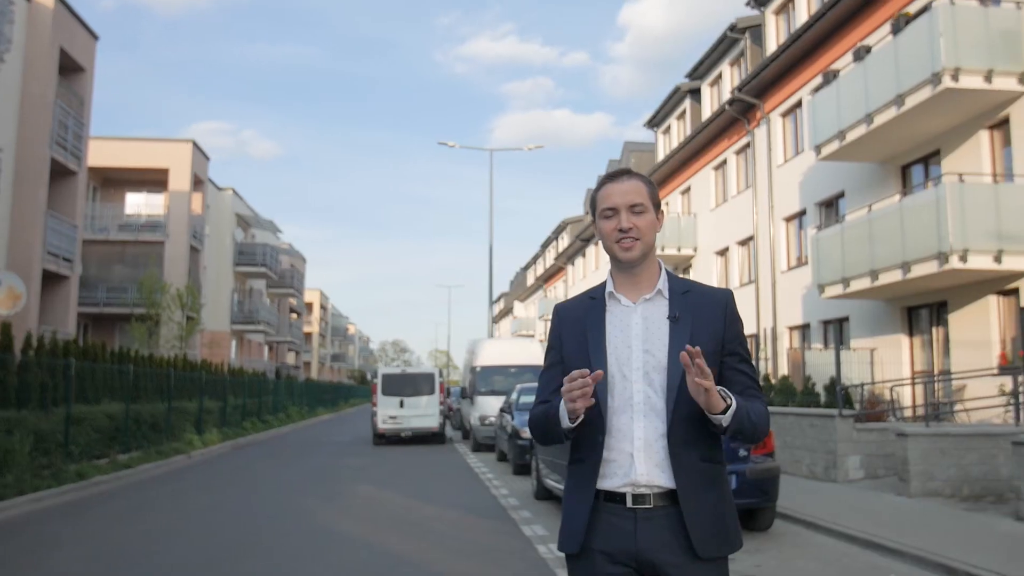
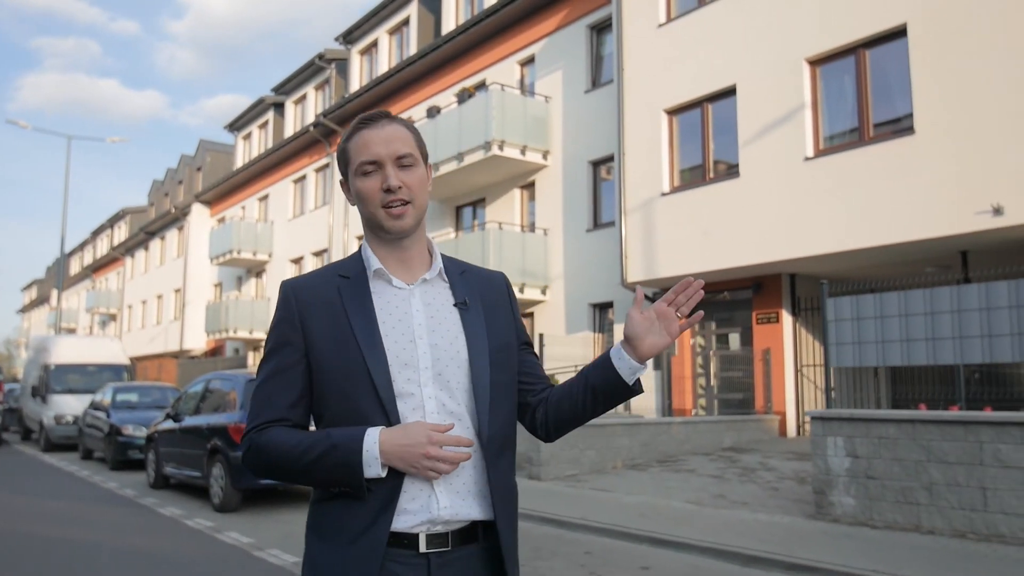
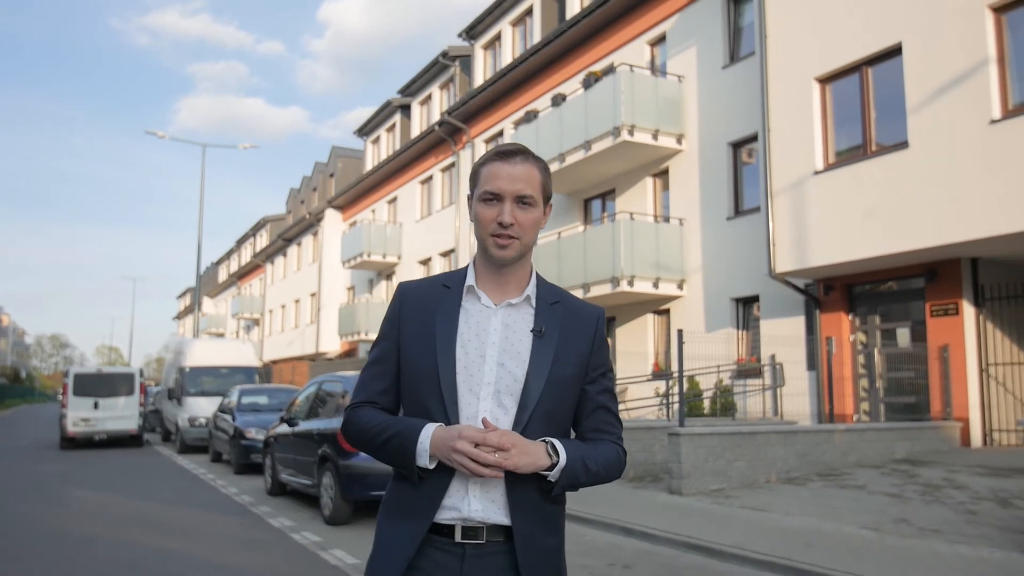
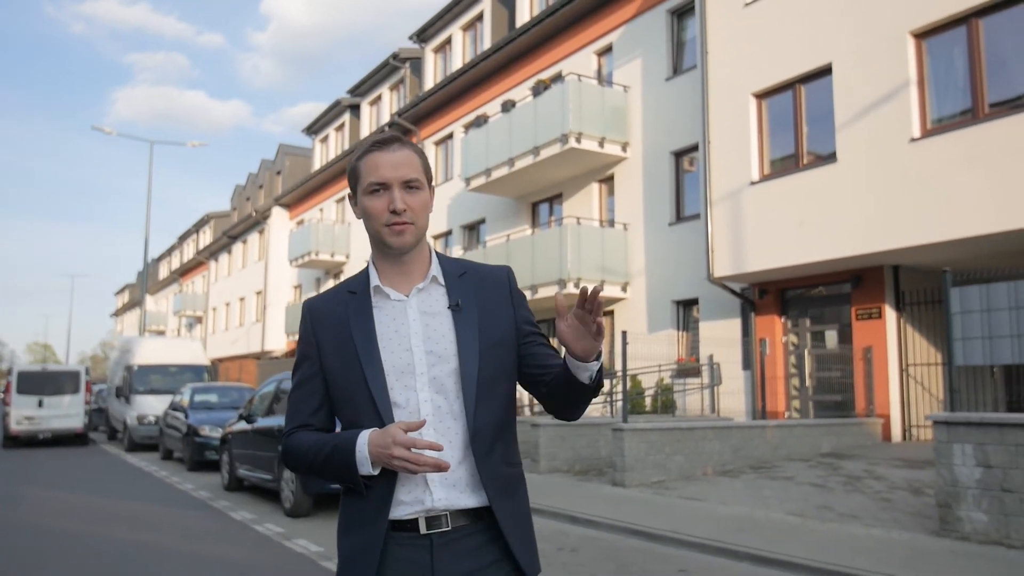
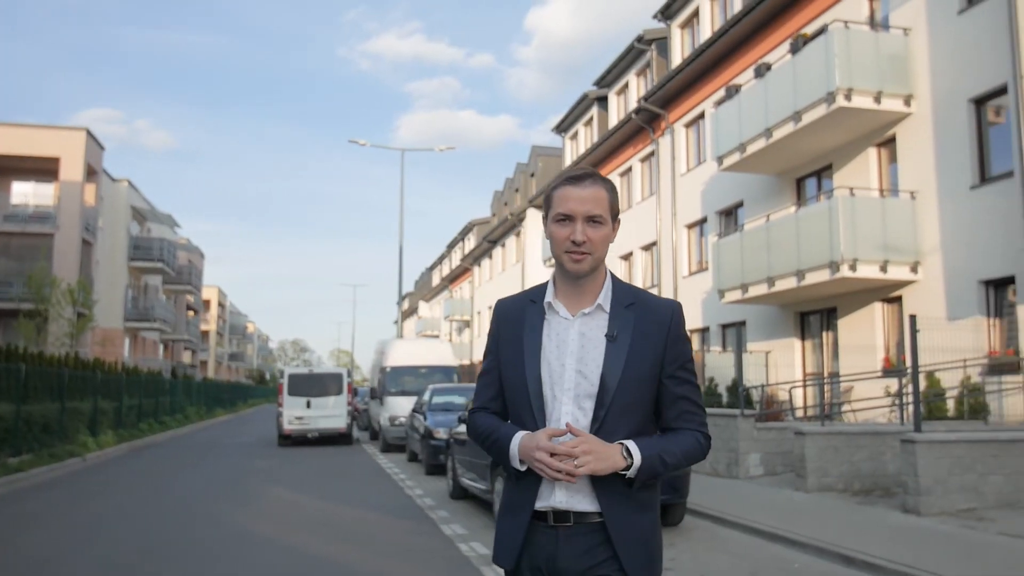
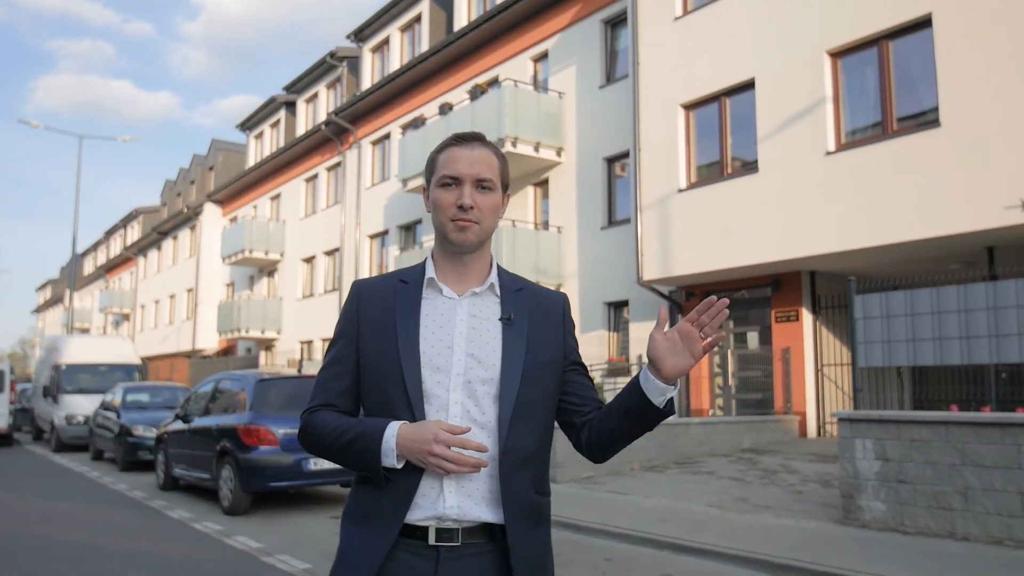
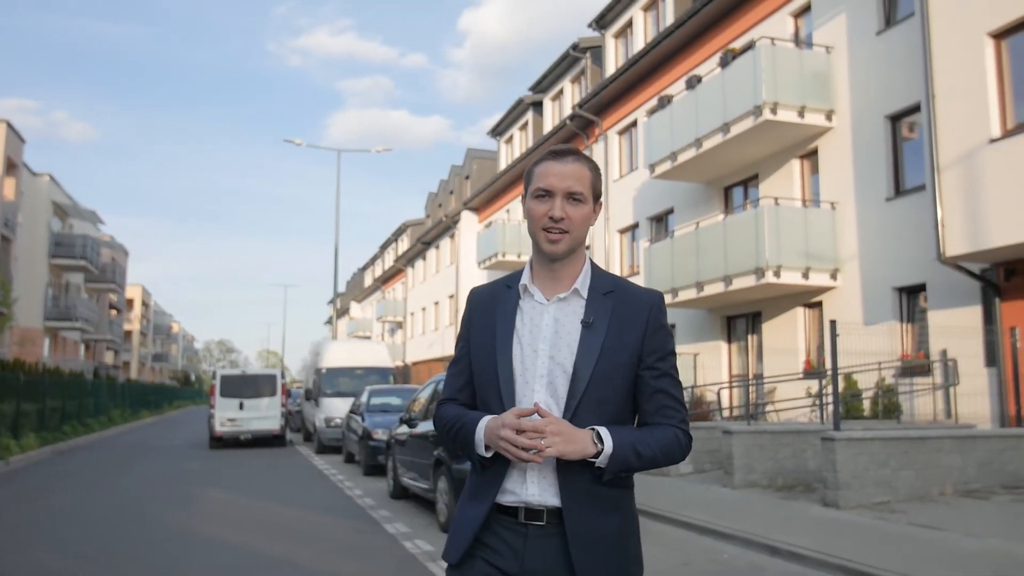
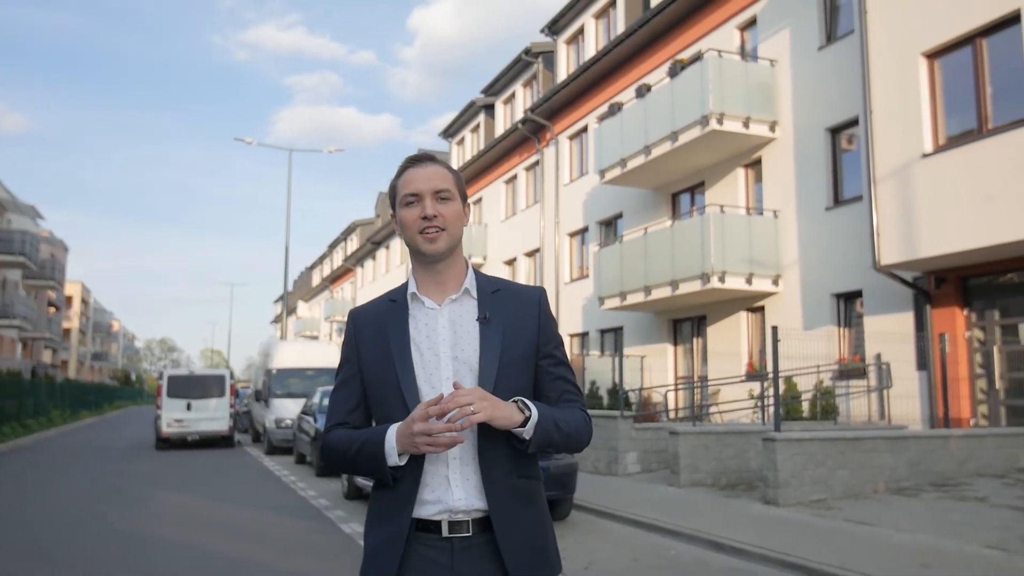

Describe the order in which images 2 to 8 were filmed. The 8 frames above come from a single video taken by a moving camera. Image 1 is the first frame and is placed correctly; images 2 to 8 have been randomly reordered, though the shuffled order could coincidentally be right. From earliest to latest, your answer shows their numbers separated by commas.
5, 7, 8, 3, 4, 6, 2
